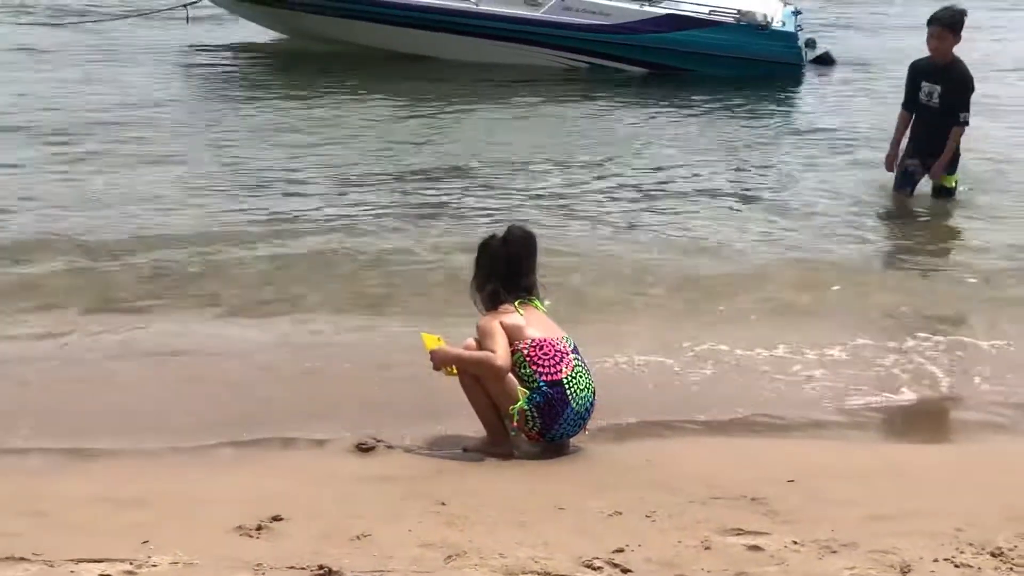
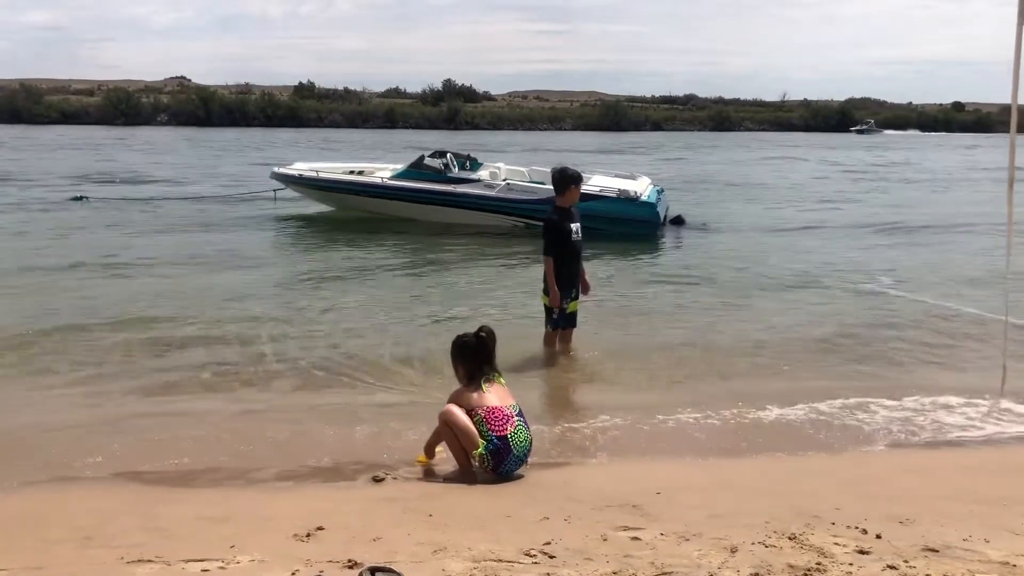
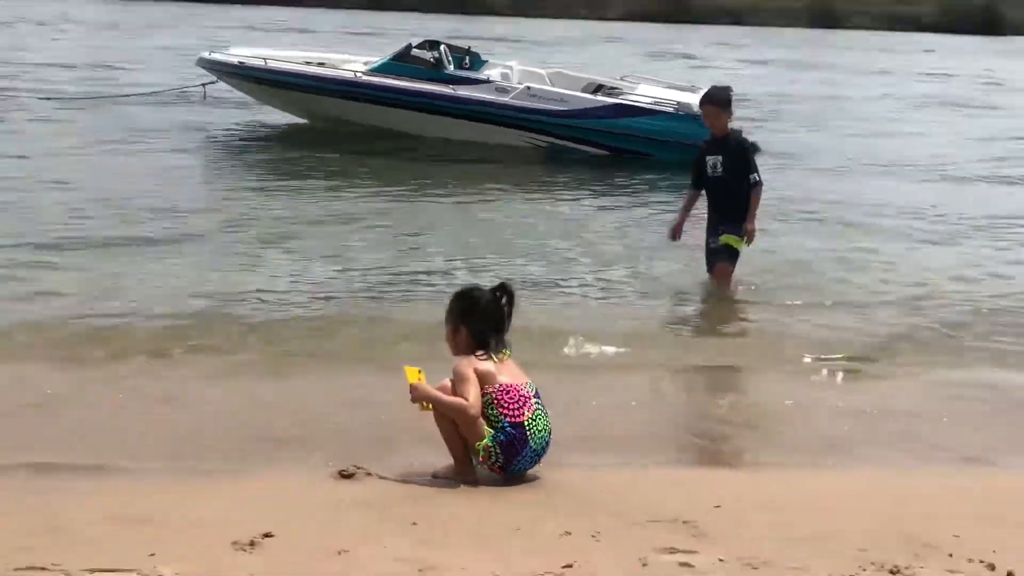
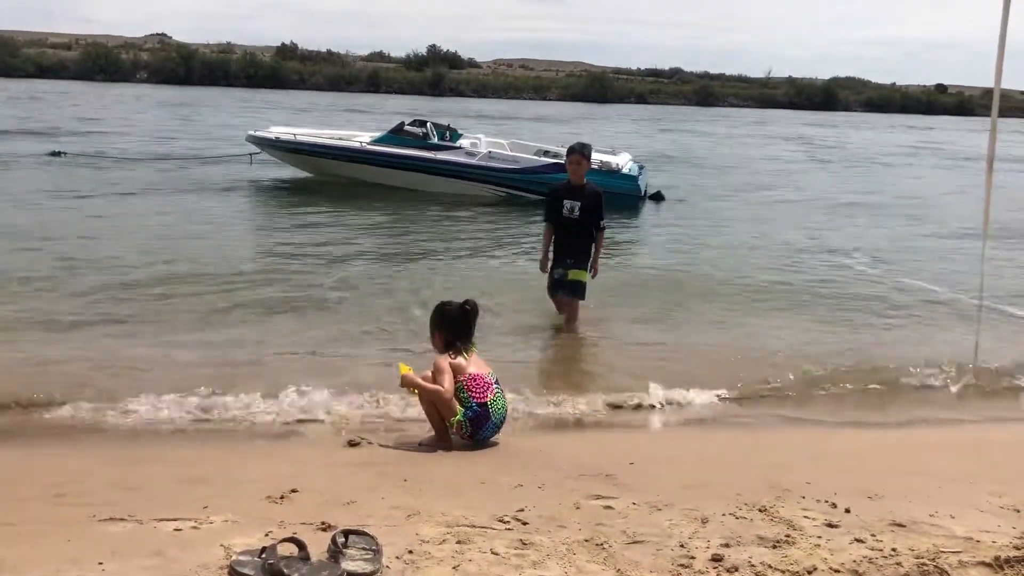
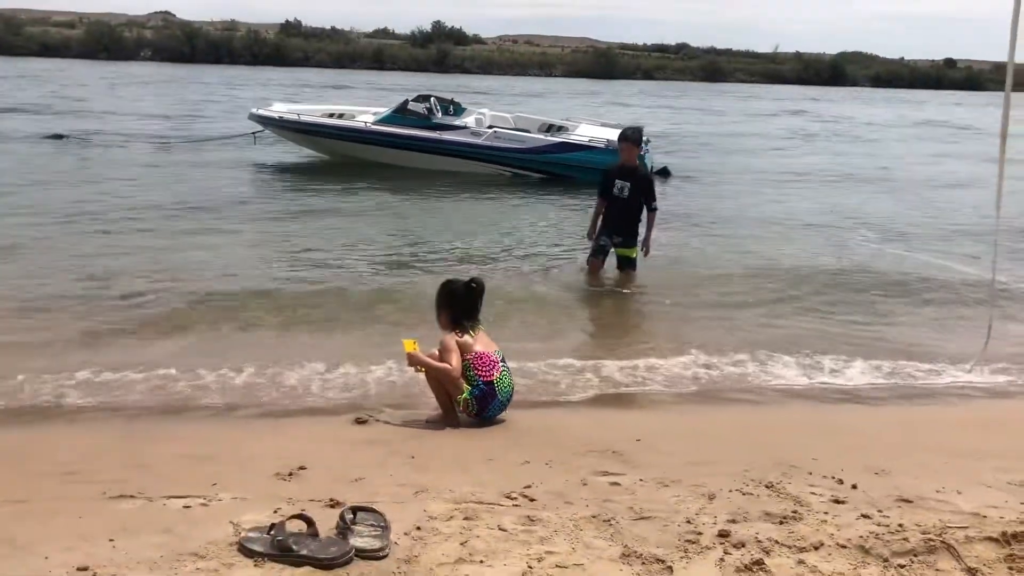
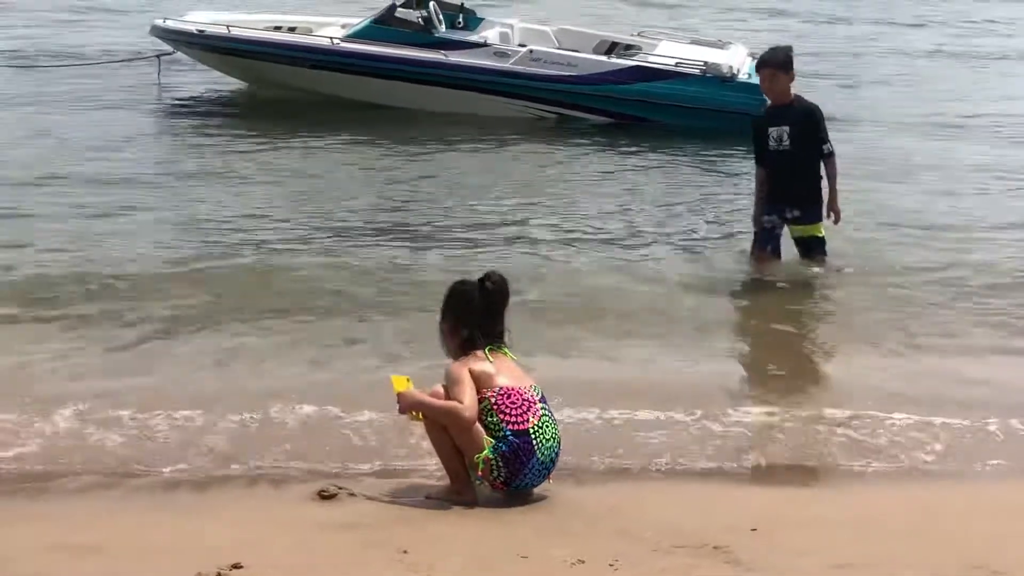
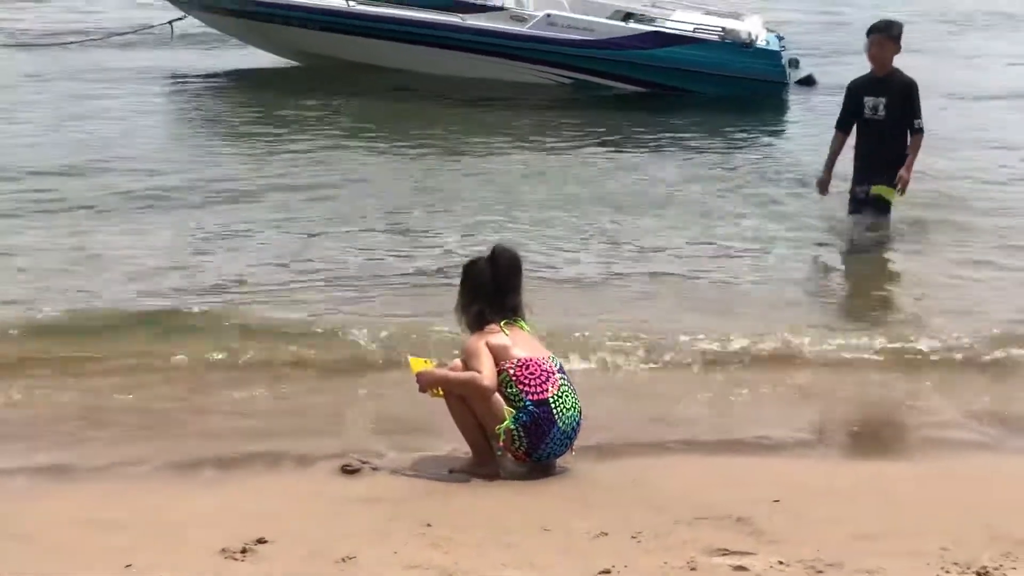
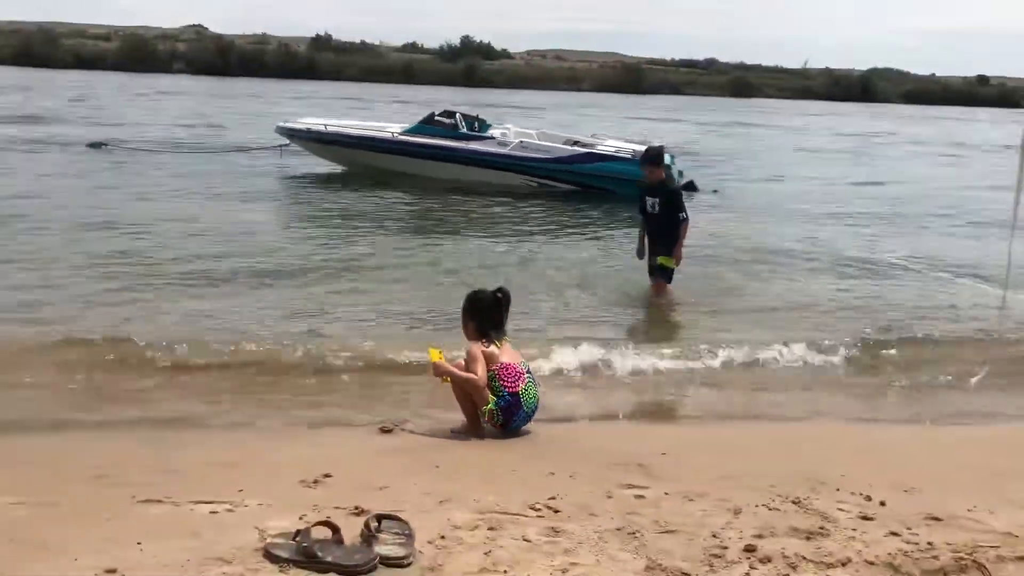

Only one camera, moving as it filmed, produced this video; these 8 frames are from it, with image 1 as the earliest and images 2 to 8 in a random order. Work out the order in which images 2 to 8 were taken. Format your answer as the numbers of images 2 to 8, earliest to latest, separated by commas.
7, 6, 3, 8, 5, 4, 2
